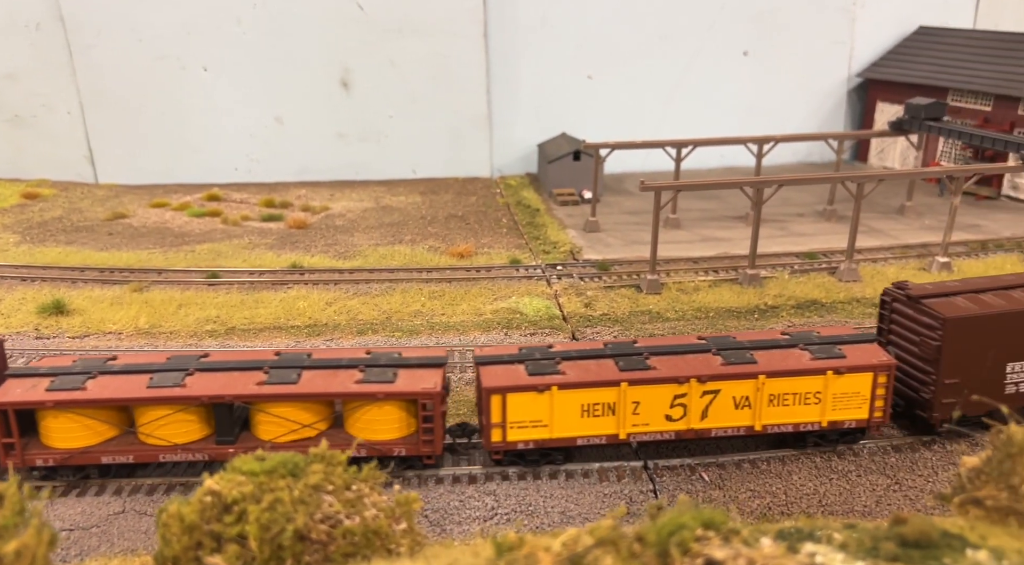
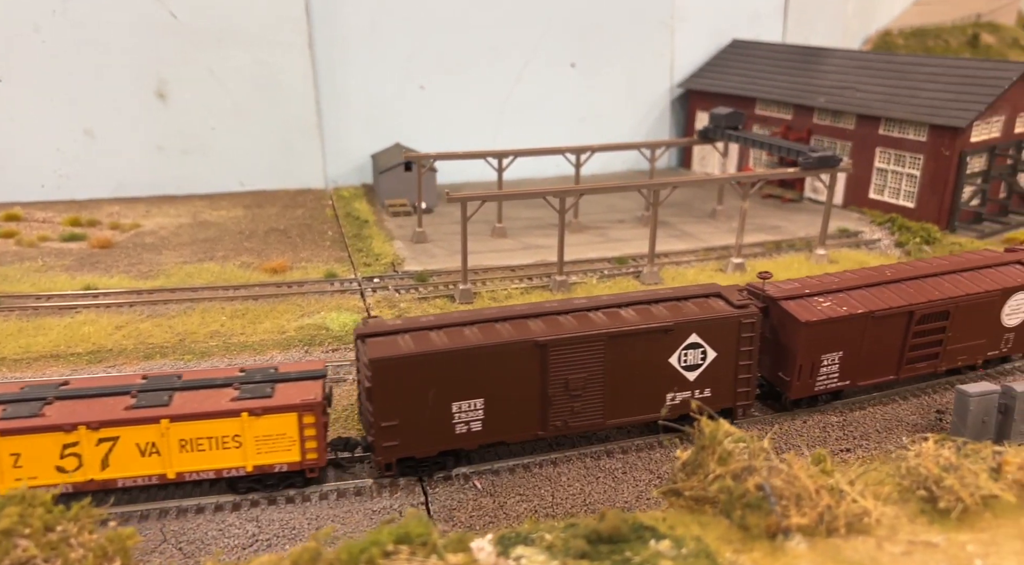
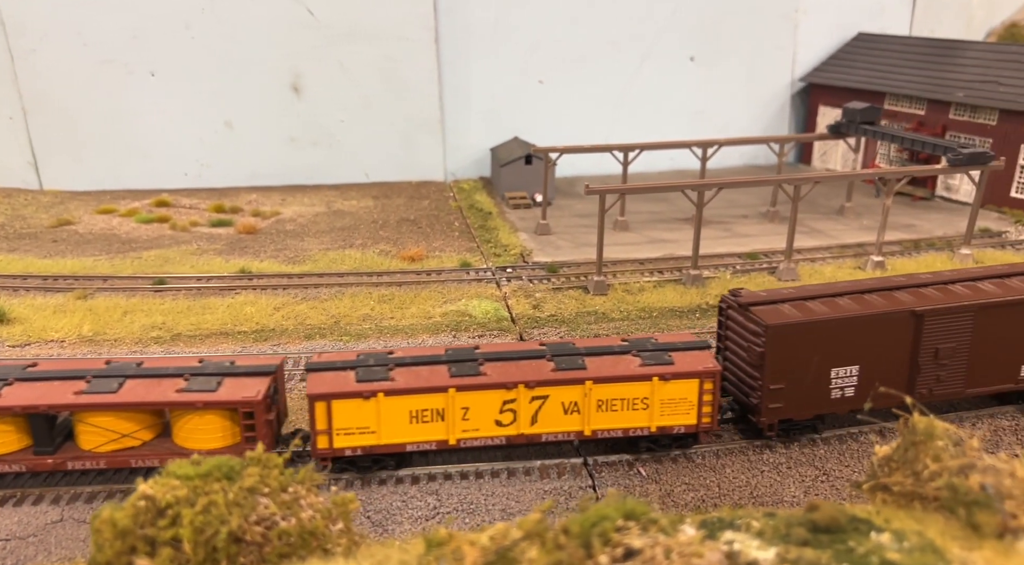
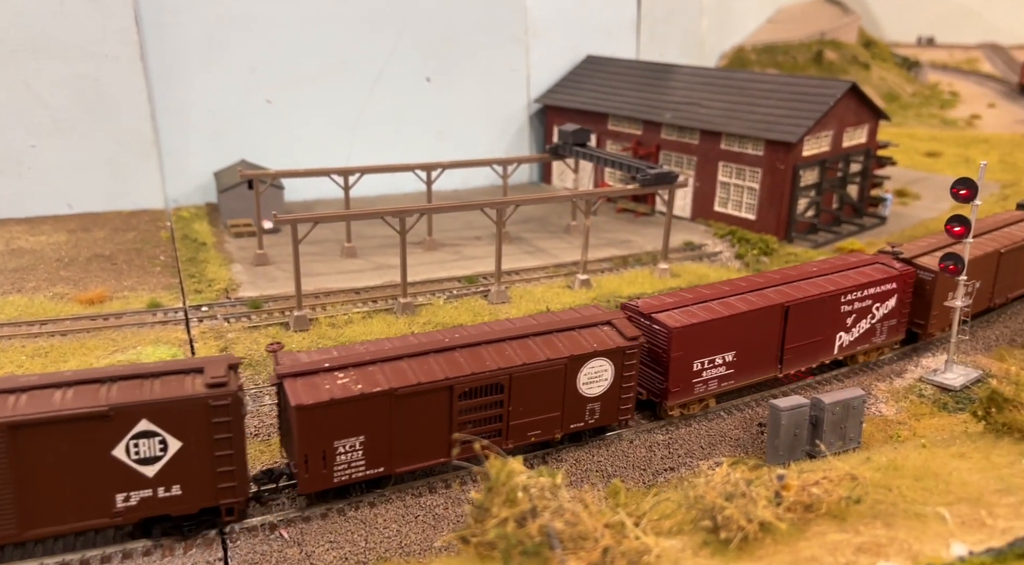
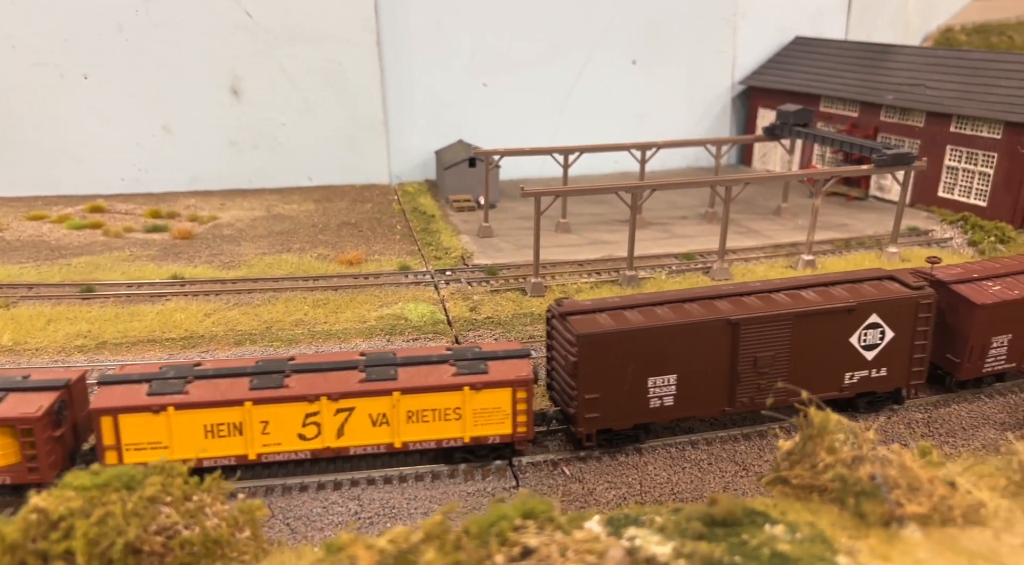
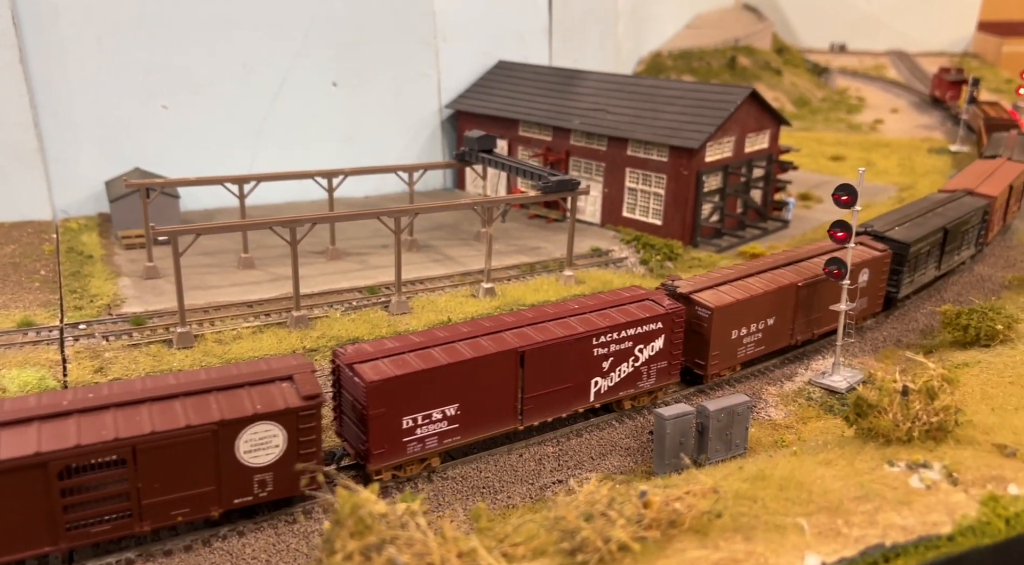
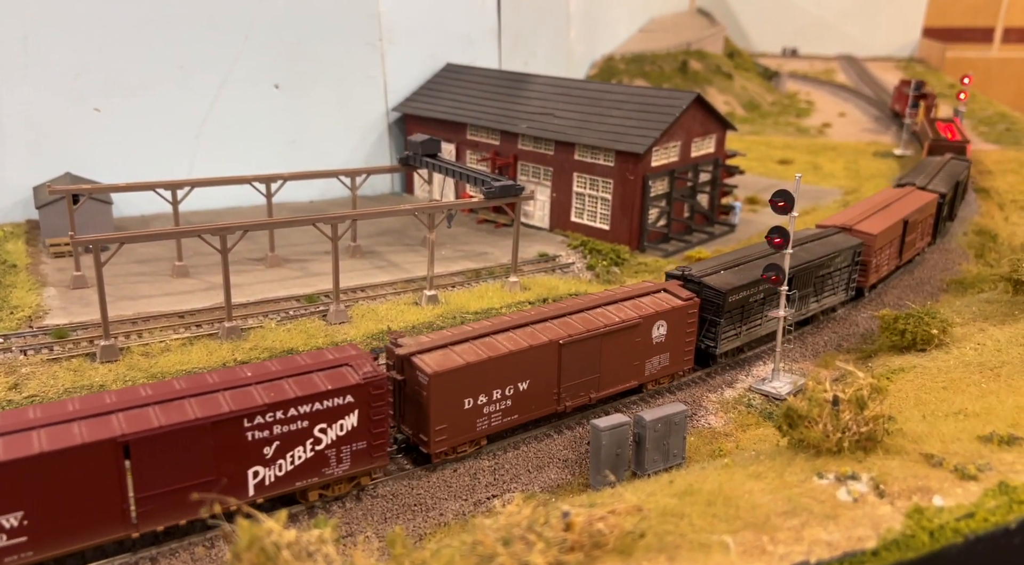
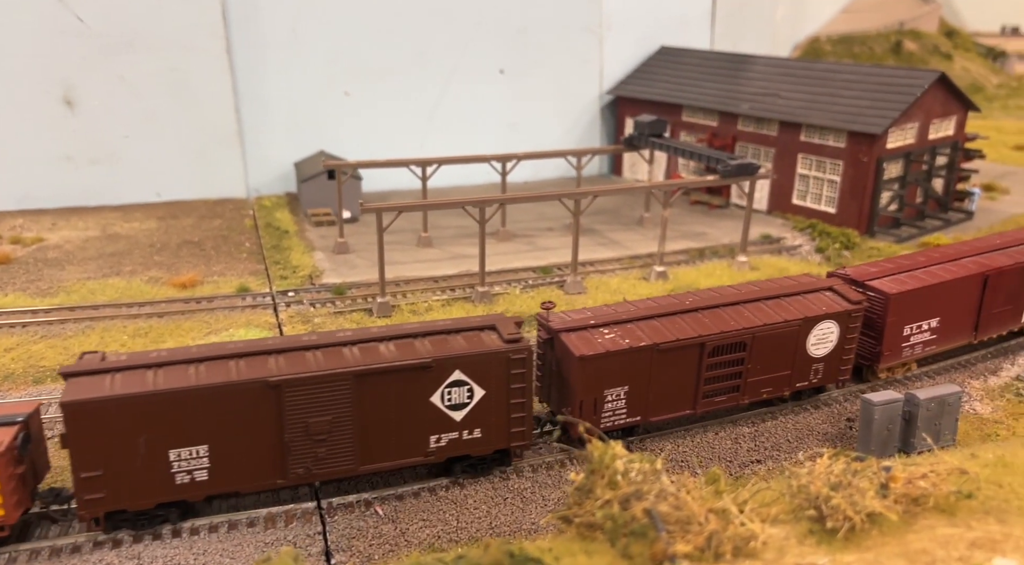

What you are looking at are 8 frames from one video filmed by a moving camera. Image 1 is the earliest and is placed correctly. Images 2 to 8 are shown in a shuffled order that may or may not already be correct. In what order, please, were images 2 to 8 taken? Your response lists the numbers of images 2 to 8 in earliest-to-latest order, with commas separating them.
3, 5, 2, 8, 4, 6, 7
